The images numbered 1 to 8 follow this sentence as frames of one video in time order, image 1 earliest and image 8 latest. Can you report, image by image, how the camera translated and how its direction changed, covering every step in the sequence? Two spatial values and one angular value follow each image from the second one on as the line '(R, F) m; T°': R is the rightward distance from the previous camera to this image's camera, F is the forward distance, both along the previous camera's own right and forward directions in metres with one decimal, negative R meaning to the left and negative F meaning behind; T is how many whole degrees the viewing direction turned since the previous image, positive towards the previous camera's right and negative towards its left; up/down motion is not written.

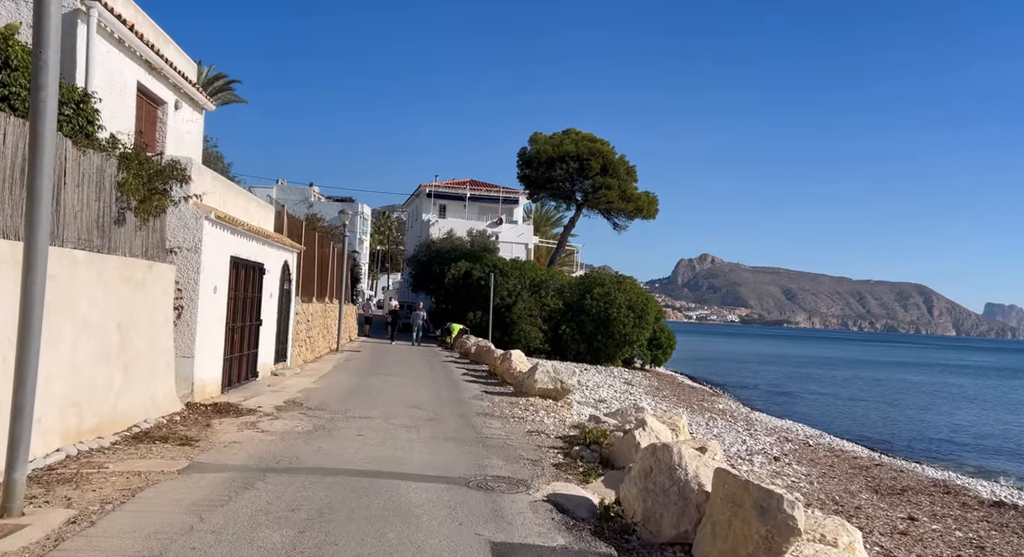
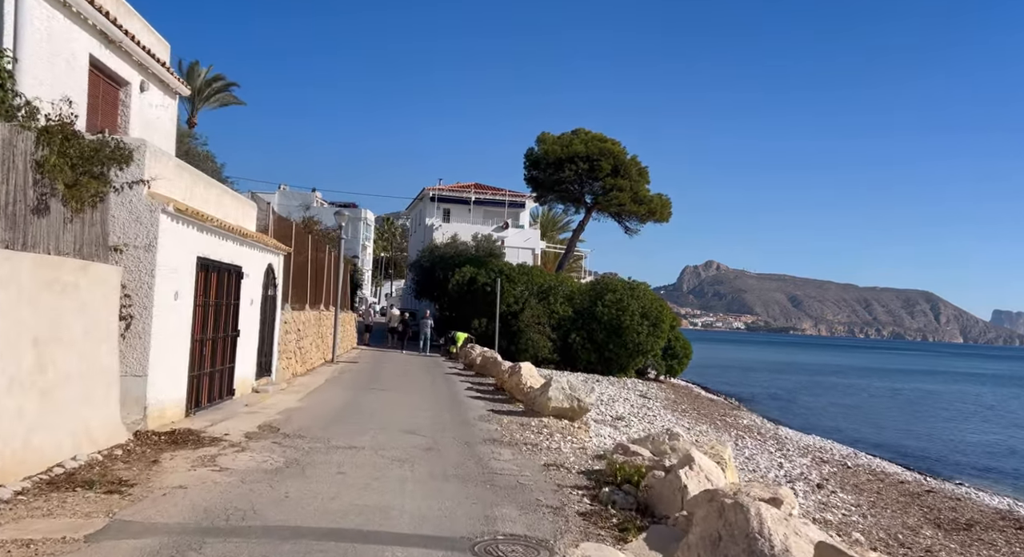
(-0.1, +2.0) m; 0°
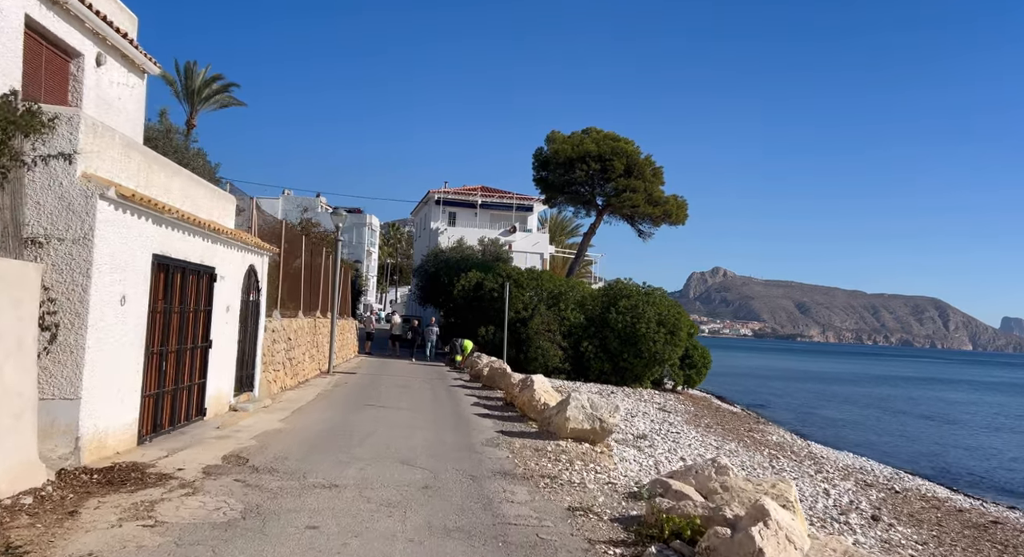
(-0.1, +2.0) m; 0°
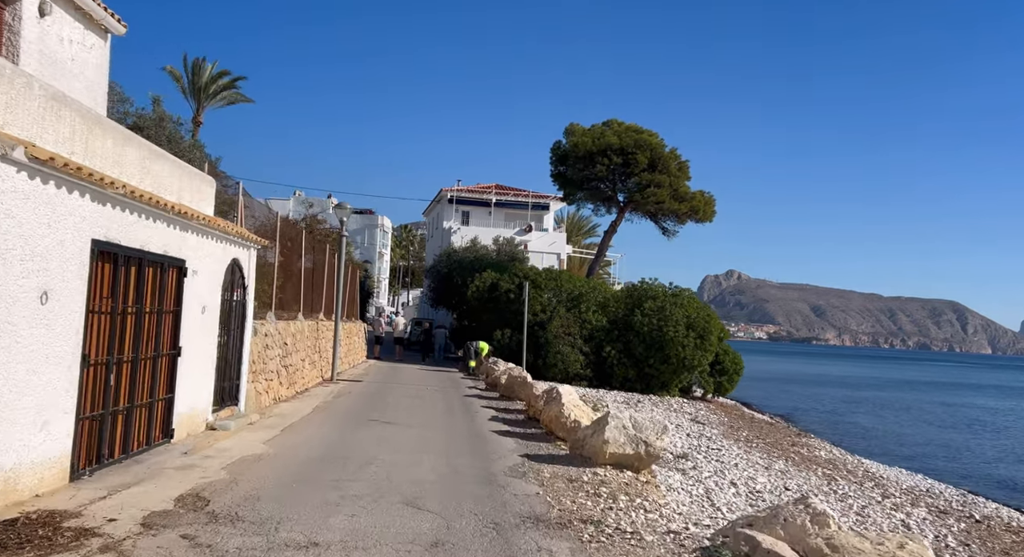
(-0.2, +2.2) m; -1°
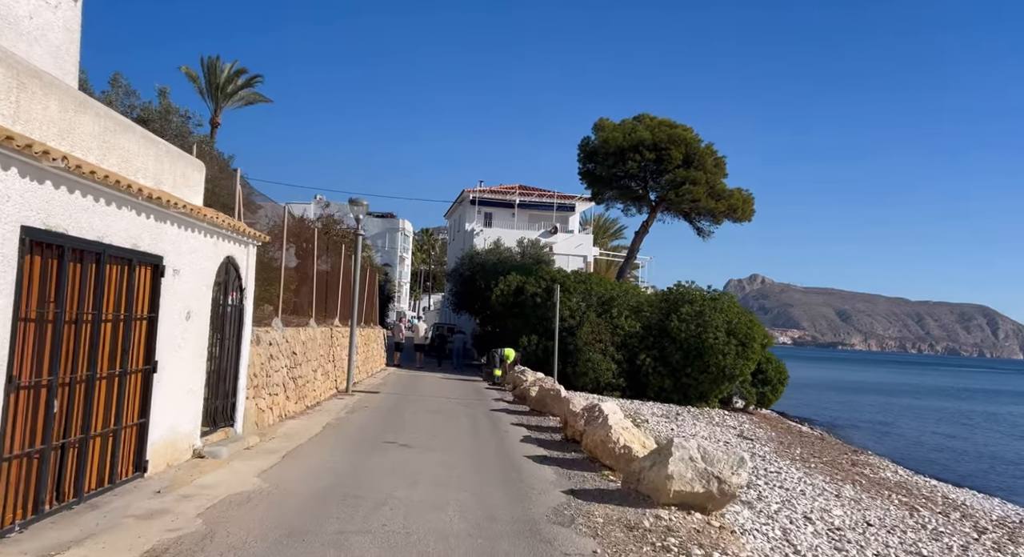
(-0.2, +2.0) m; -1°
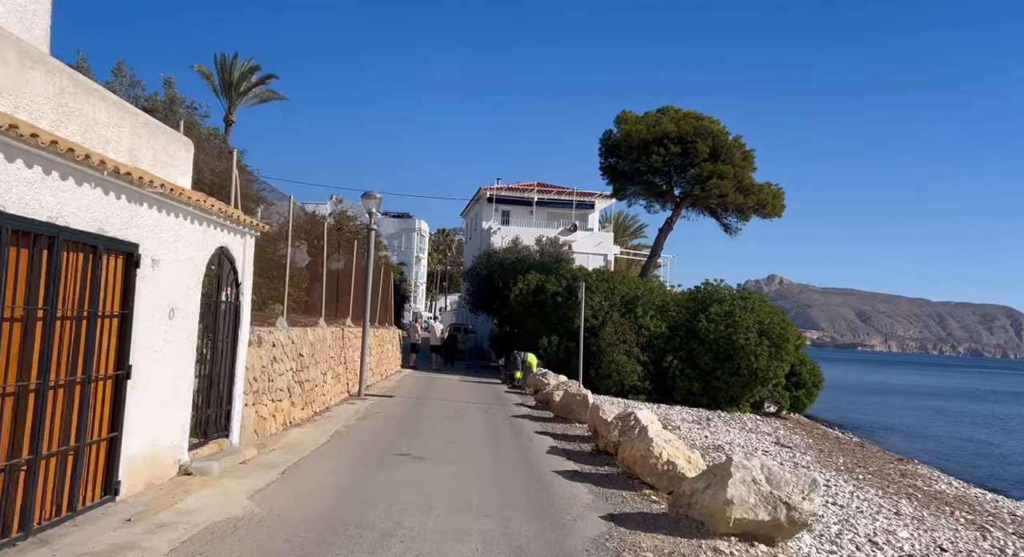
(-0.1, +1.4) m; -1°
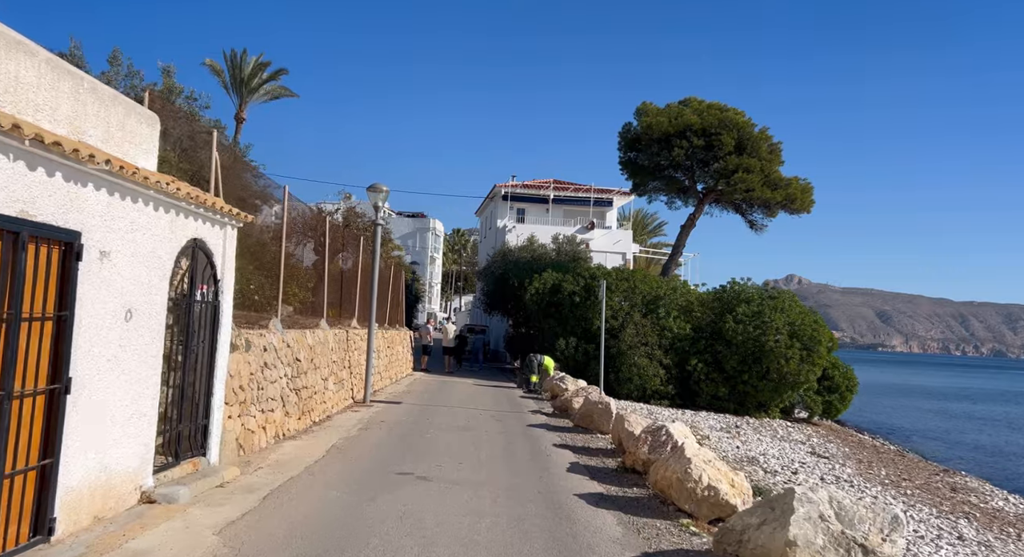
(0.0, +1.4) m; -1°
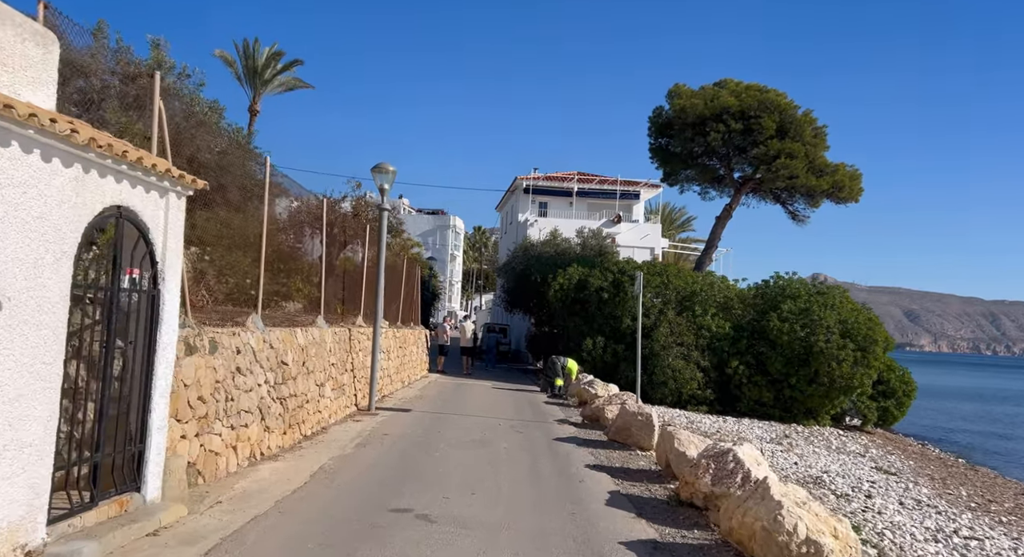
(0.0, +2.3) m; -1°
